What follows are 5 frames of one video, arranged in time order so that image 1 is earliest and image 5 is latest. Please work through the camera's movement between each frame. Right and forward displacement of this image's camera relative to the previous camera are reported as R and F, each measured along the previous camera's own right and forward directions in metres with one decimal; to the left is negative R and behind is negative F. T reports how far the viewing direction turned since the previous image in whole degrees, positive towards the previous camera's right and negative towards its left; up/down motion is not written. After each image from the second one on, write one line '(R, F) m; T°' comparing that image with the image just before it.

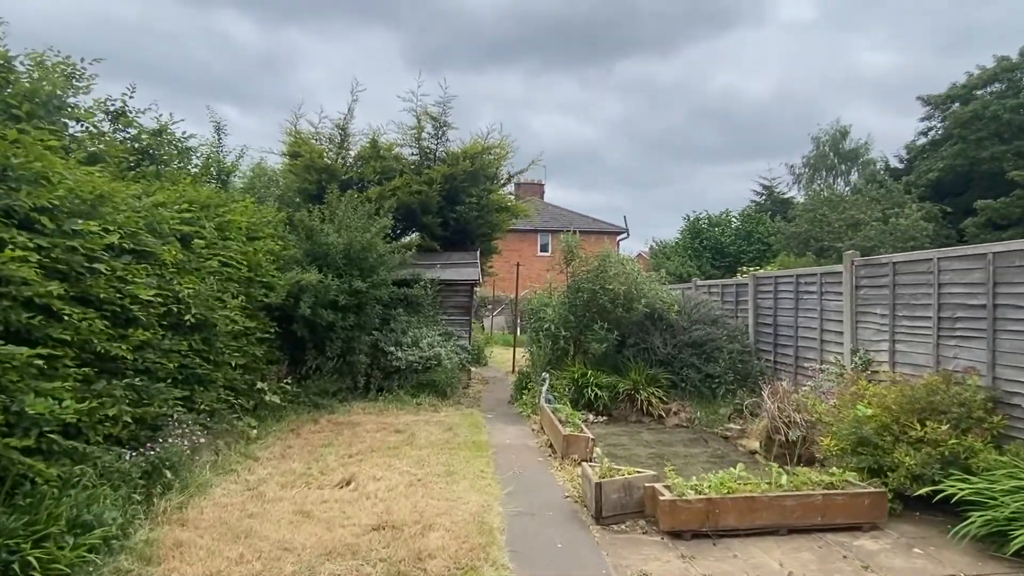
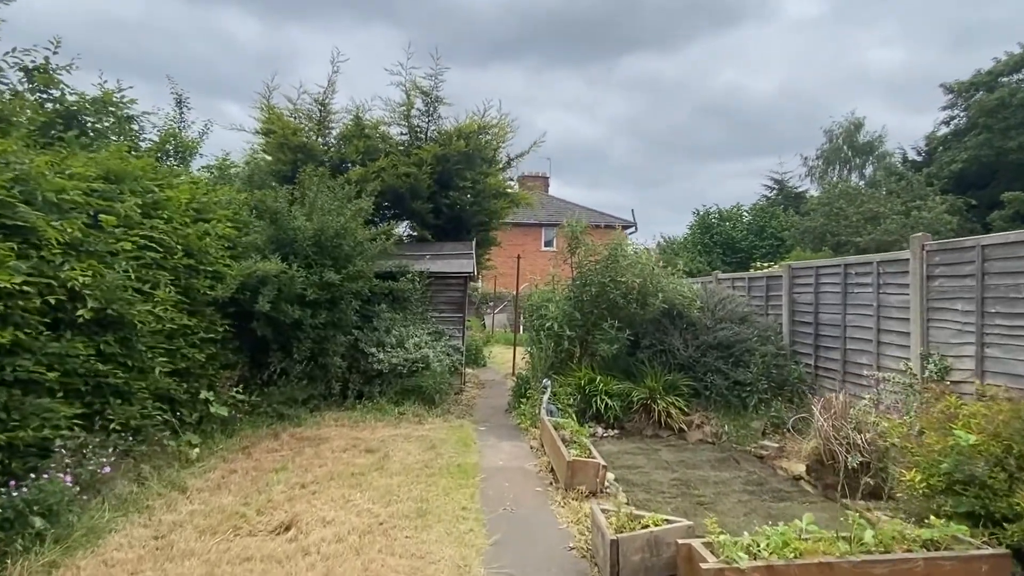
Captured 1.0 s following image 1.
(+0.1, +1.4) m; 0°
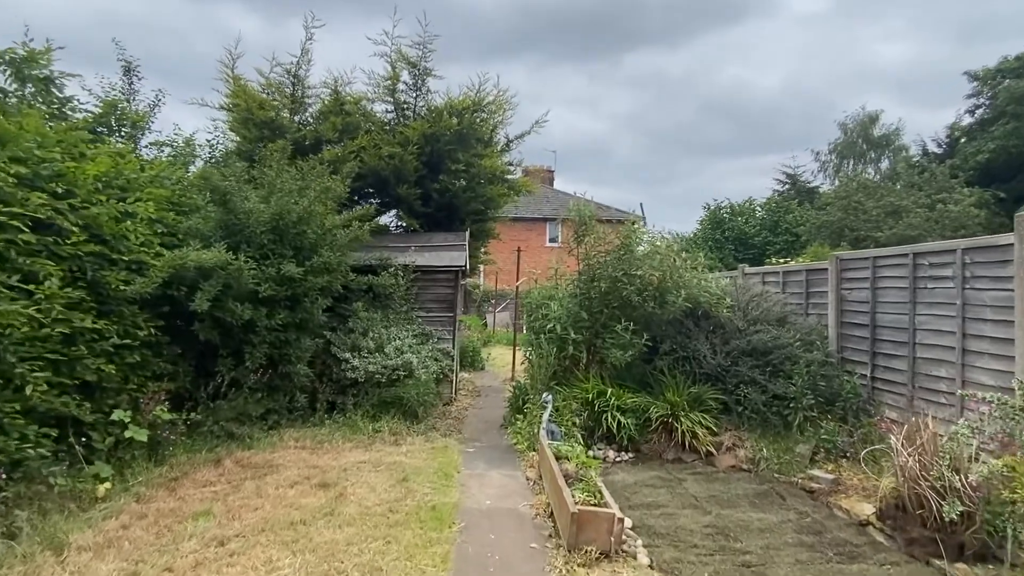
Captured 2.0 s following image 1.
(+0.1, +1.4) m; -1°
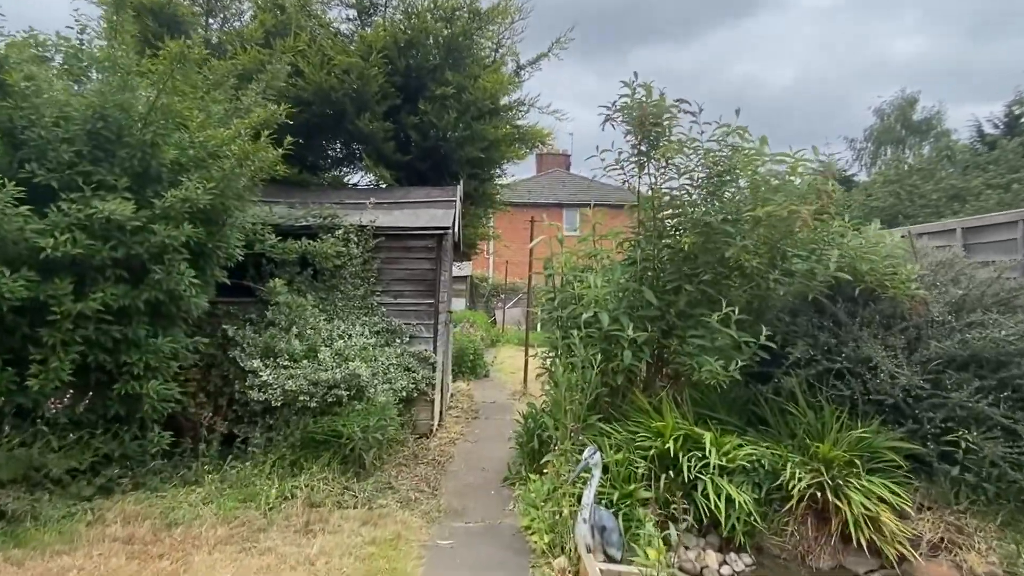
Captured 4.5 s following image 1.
(0.0, +3.3) m; -1°
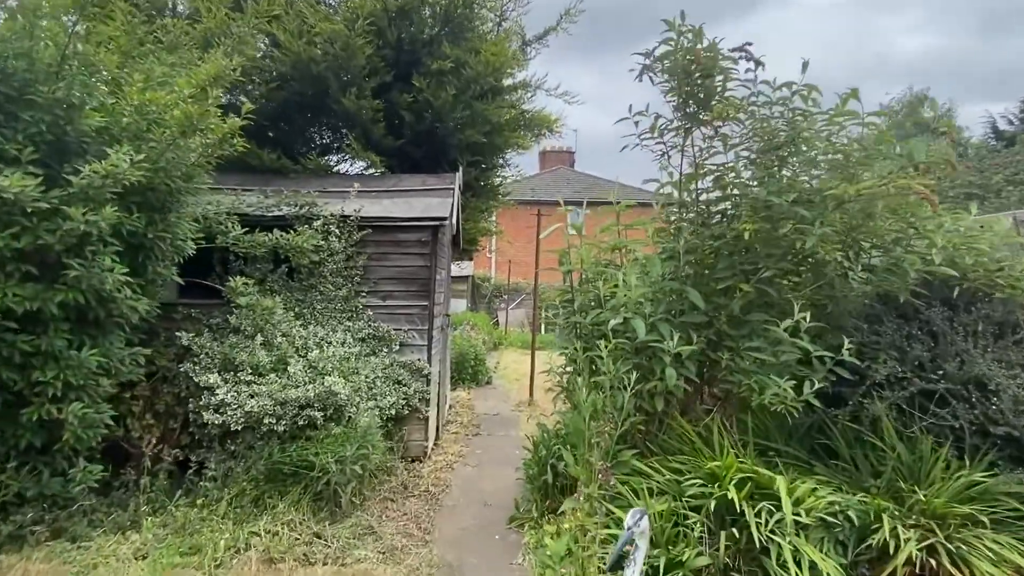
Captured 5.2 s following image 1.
(0.0, +0.9) m; 0°
